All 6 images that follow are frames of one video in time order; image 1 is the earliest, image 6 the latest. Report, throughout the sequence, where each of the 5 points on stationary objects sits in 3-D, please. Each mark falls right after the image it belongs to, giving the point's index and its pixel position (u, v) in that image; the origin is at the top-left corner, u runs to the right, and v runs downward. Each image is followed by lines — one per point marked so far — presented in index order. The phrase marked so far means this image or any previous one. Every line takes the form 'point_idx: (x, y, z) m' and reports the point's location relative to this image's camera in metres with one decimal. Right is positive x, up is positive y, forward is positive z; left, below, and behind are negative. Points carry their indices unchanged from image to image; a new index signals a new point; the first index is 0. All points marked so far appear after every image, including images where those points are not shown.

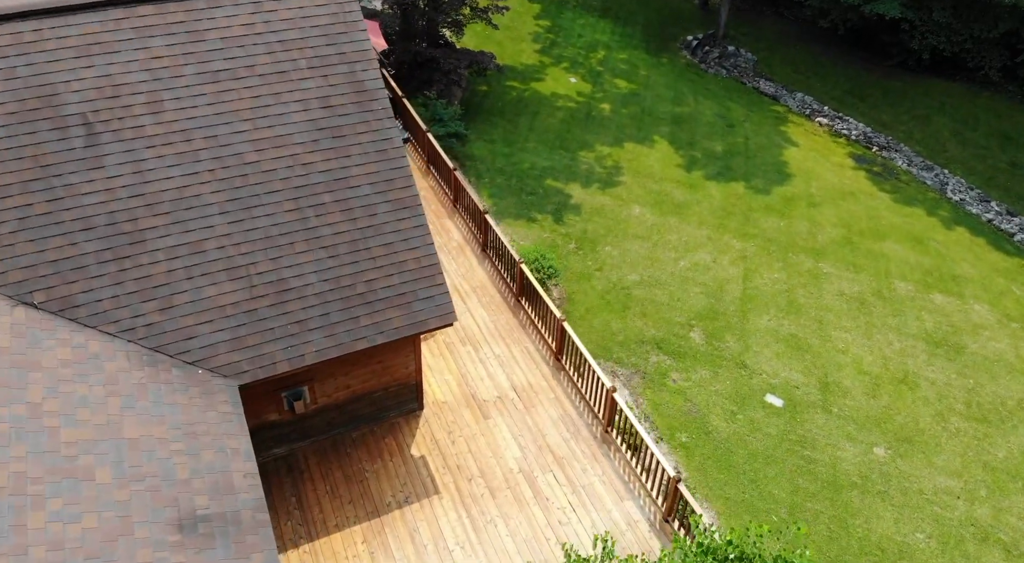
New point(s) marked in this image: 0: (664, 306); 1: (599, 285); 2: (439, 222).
0: (+3.6, -0.6, +19.2) m
1: (+2.1, -0.1, +19.7) m
2: (-1.5, +1.2, +16.1) m
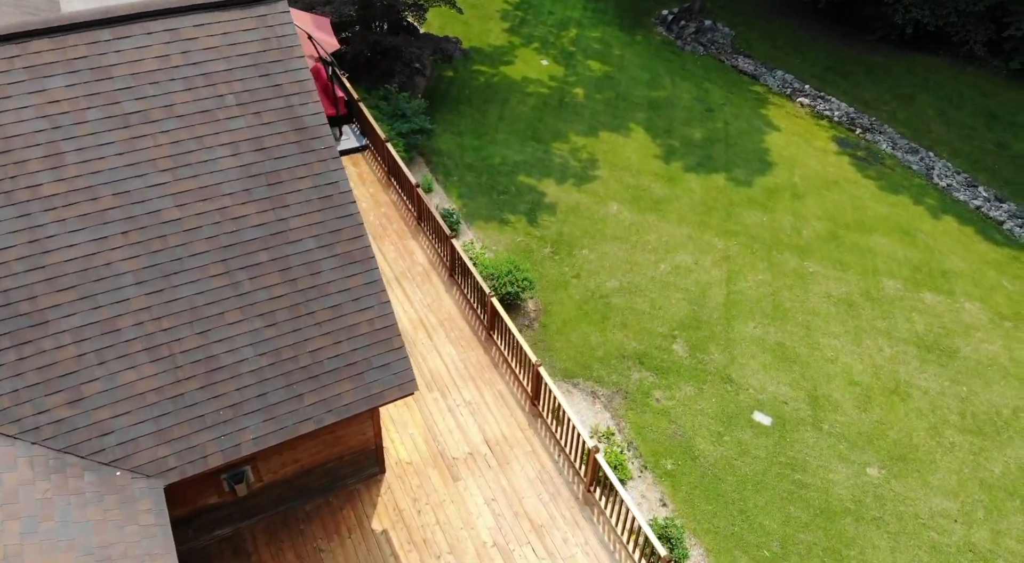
0: (+3.0, -0.8, +18.2) m
1: (+1.5, -0.3, +18.6) m
2: (-2.1, +0.7, +14.9) m
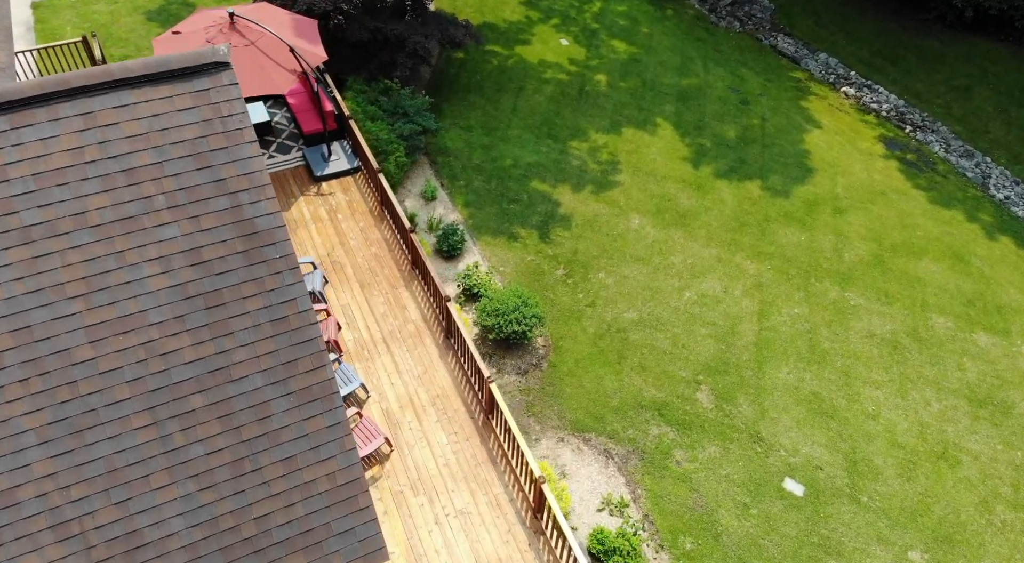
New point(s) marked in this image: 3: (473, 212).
0: (+3.1, -1.5, +16.5) m
1: (+1.6, -1.0, +16.9) m
2: (-2.0, -0.2, +13.1) m
3: (-1.0, +1.7, +19.3) m
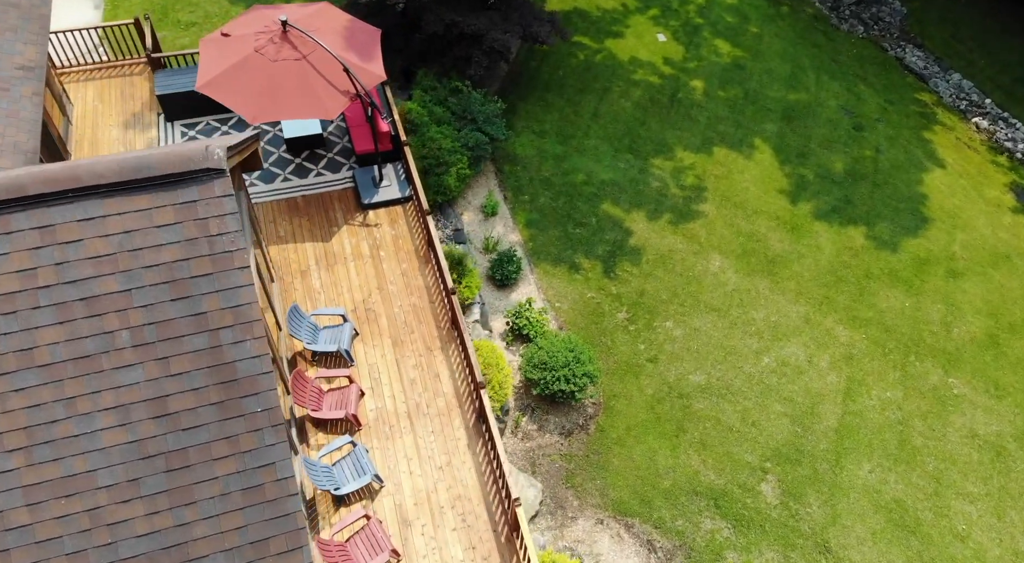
0: (+4.0, -2.7, +14.7) m
1: (+2.6, -2.0, +15.2) m
2: (-1.2, -1.1, +11.7) m
3: (+0.5, +1.0, +17.6) m
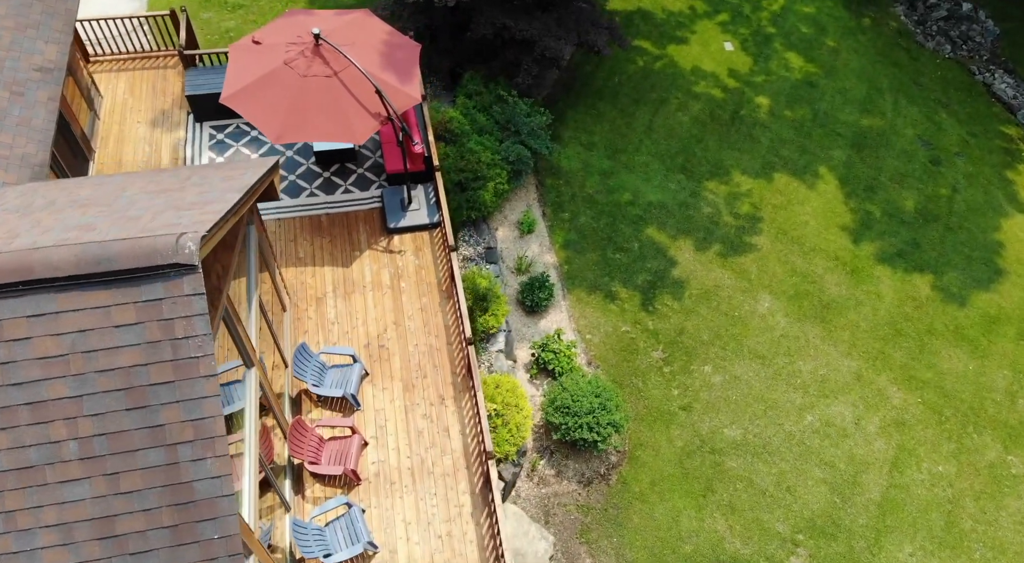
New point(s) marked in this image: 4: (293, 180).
0: (+4.2, -3.6, +13.7) m
1: (+3.0, -2.8, +14.3) m
2: (-1.0, -1.7, +11.0) m
3: (+1.3, +0.5, +16.7) m
4: (-3.6, +1.7, +13.5) m
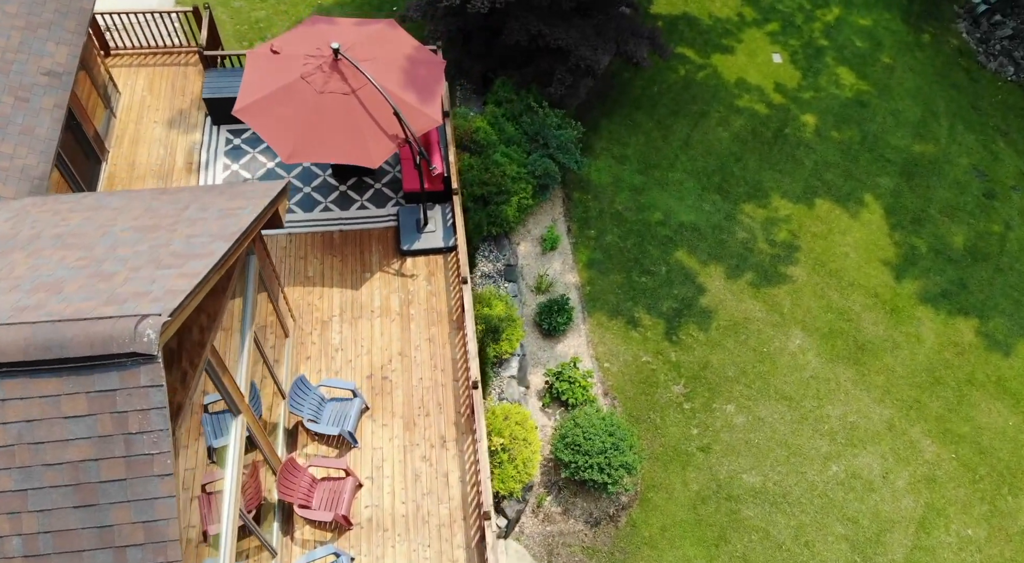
0: (+4.3, -4.3, +13.1) m
1: (+3.1, -3.4, +13.7) m
2: (-0.9, -2.2, +10.5) m
3: (+1.7, +0.1, +16.0) m
4: (-3.3, +1.4, +13.0) m
